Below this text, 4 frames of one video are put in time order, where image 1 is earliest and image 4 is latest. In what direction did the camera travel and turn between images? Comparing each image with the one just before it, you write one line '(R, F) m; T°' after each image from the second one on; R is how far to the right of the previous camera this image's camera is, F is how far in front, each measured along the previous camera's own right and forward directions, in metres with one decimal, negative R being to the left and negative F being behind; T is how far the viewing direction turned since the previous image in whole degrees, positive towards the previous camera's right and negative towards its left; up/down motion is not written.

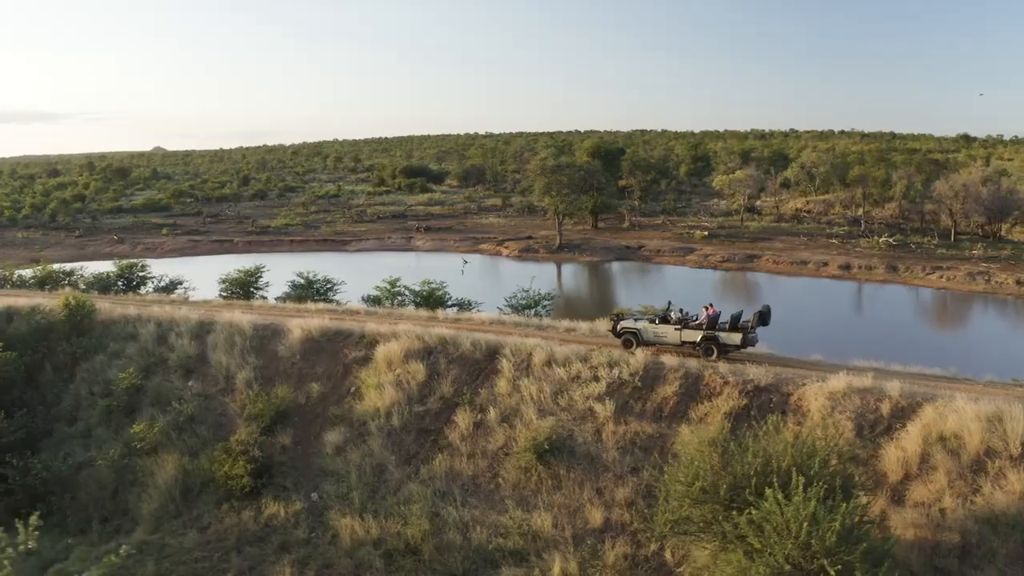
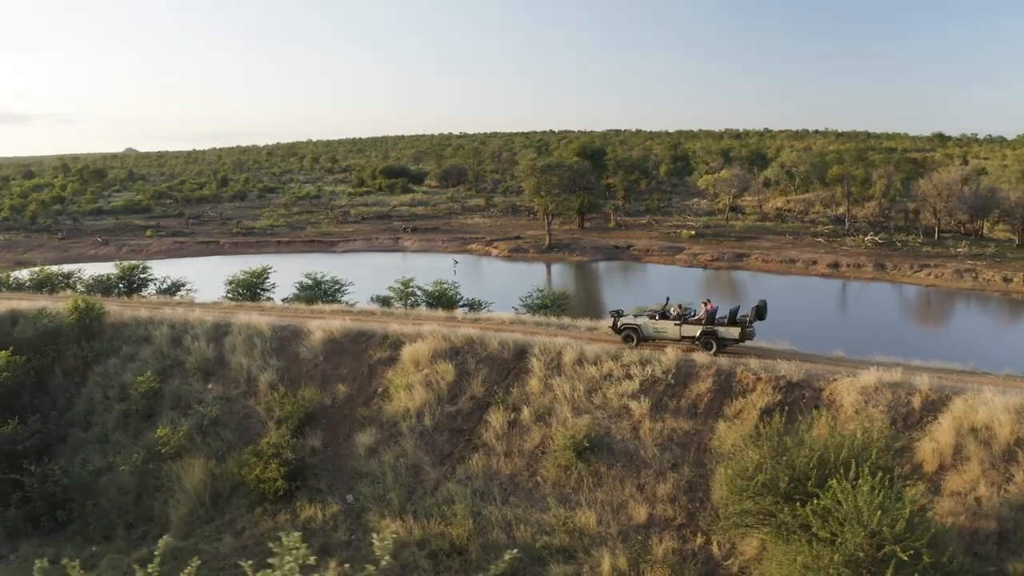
(-1.0, 0.0) m; +2°
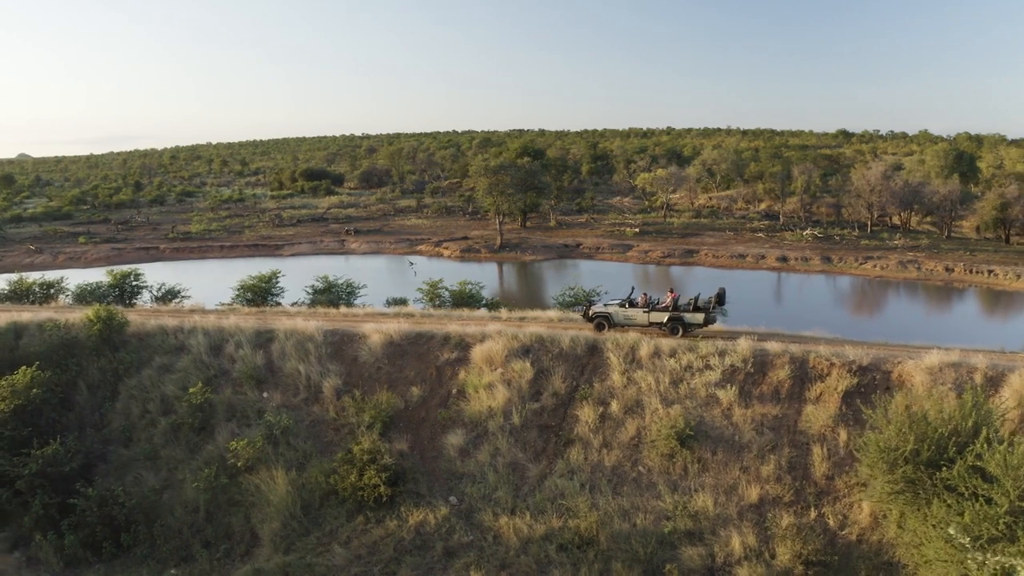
(-3.0, 0.0) m; +7°
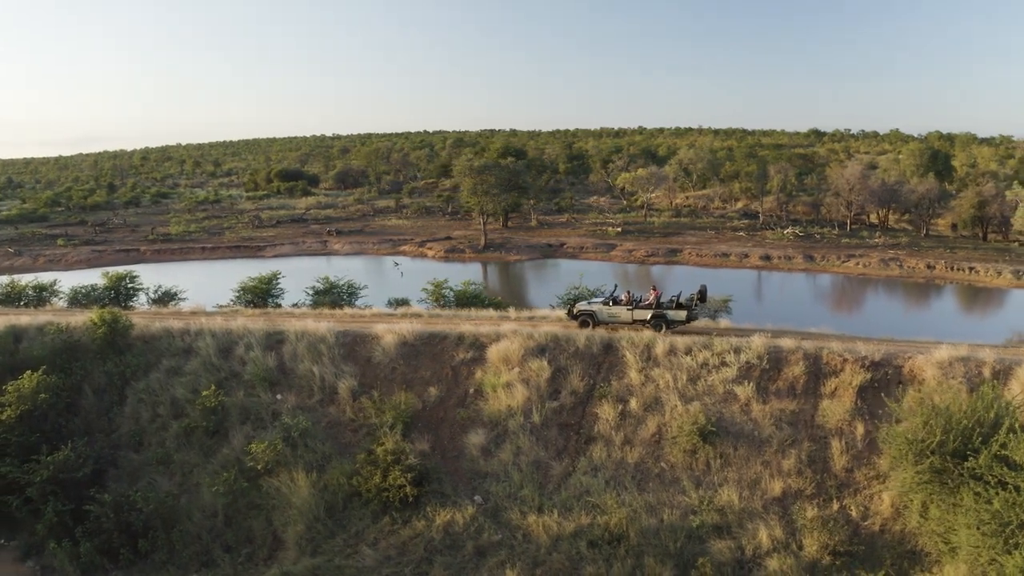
(-0.8, 0.0) m; +2°
